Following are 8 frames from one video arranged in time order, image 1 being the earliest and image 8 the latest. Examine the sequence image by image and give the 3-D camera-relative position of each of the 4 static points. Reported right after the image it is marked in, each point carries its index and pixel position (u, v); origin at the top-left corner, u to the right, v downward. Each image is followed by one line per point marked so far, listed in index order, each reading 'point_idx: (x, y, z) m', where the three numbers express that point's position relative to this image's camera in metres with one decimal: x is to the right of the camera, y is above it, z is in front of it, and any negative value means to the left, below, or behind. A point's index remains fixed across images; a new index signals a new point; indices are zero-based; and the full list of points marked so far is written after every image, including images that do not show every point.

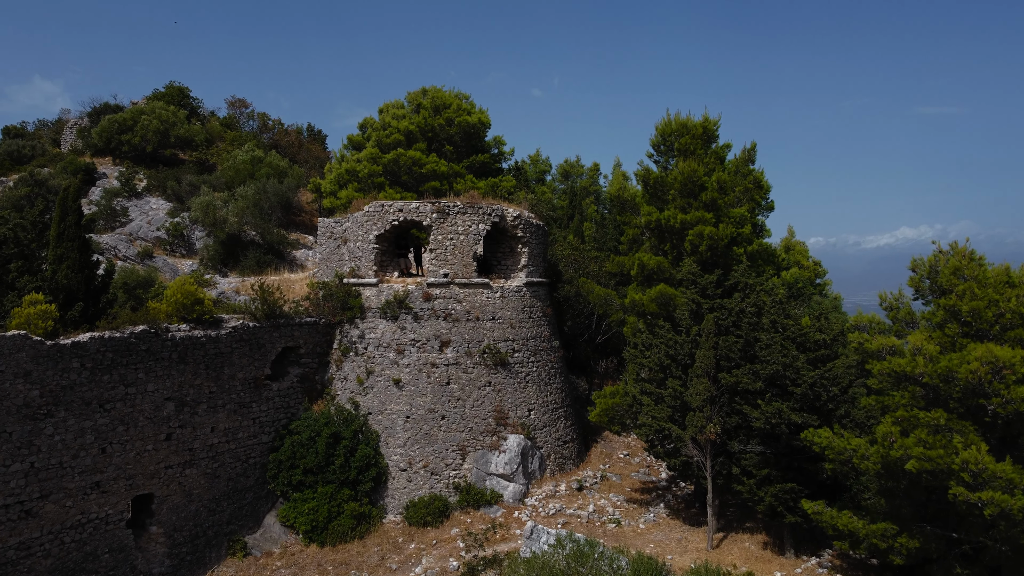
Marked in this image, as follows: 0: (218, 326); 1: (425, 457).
0: (-4.0, -0.5, +11.1) m
1: (-1.2, -2.4, +11.7) m
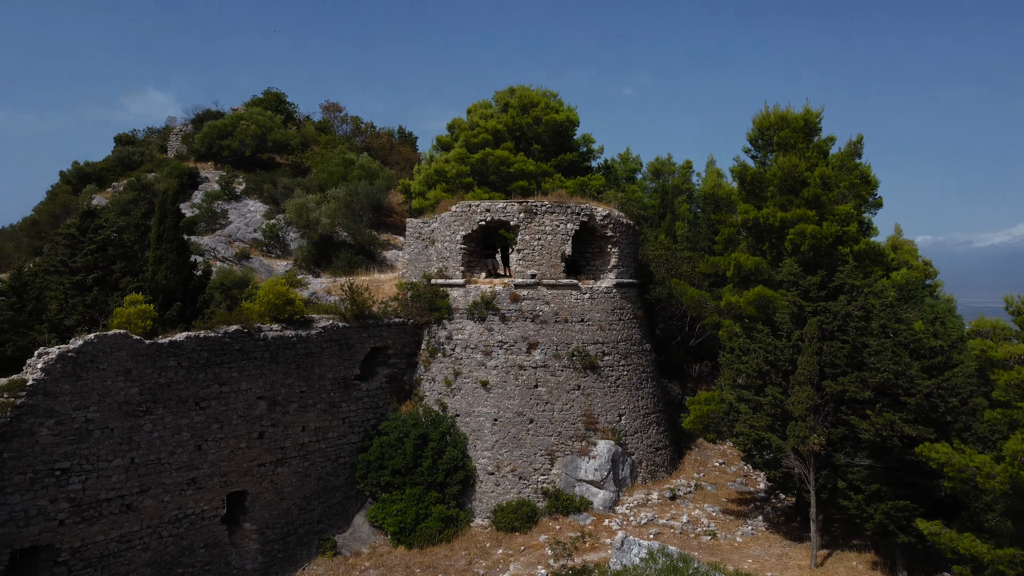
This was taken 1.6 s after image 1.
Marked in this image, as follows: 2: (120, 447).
0: (-2.8, -0.5, +11.2) m
1: (0.0, -2.4, +11.5) m
2: (-4.3, -1.8, +9.1) m
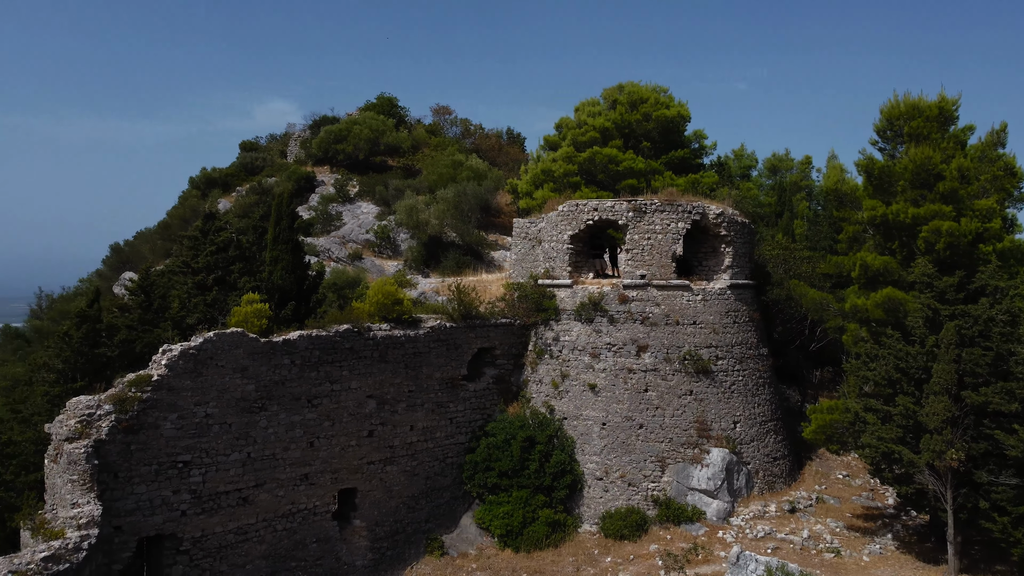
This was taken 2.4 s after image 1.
0: (-1.3, -0.5, +11.3) m
1: (+1.5, -2.4, +11.2) m
2: (-3.1, -1.8, +9.3) m
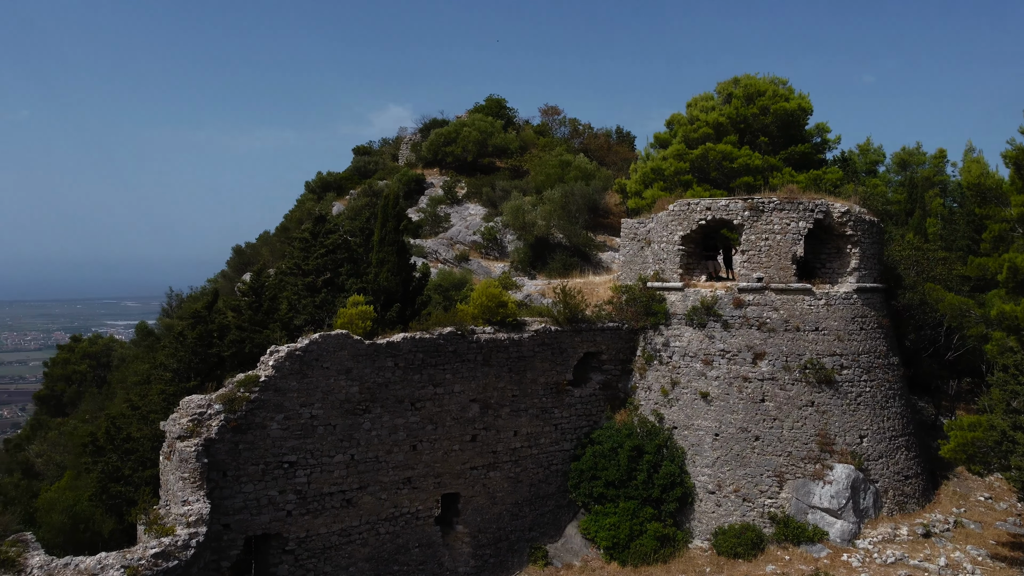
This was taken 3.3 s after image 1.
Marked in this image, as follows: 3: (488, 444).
0: (+0.1, -0.5, +11.0) m
1: (+2.9, -2.5, +10.6) m
2: (-2.0, -1.8, +9.3) m
3: (-0.3, -2.0, +10.6) m
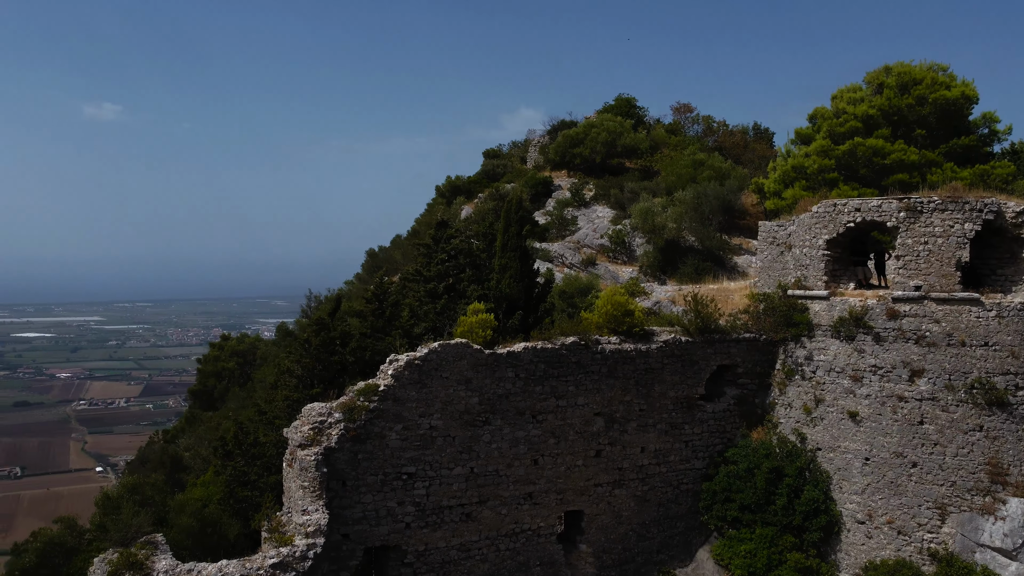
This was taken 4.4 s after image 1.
0: (+1.8, -0.6, +10.4) m
1: (+4.4, -2.6, +9.5) m
2: (-0.6, -1.9, +9.1) m
3: (+1.3, -2.1, +10.1) m
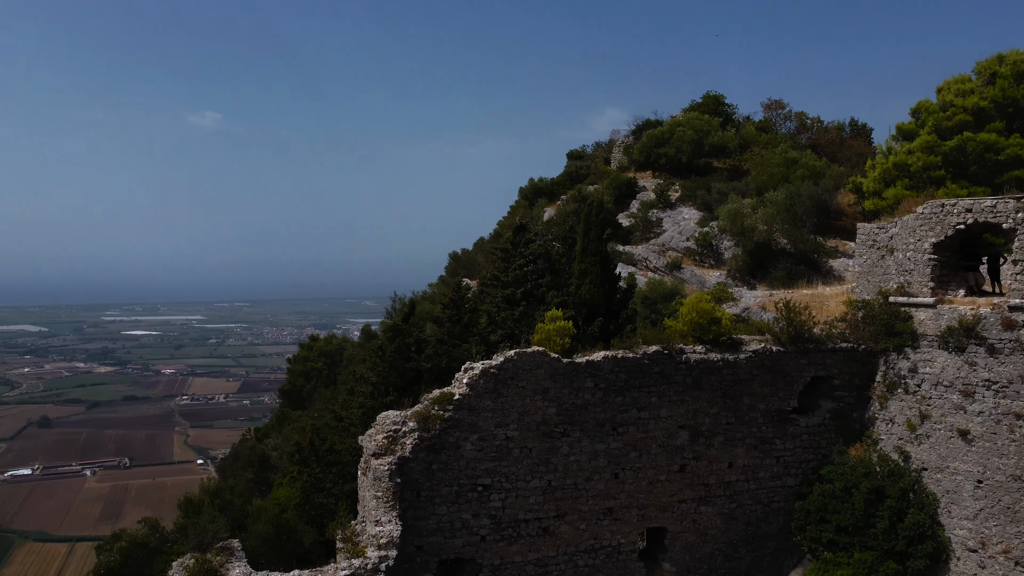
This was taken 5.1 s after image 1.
0: (+2.7, -0.7, +9.9) m
1: (+5.3, -2.7, +8.7) m
2: (+0.3, -1.9, +8.8) m
3: (+2.2, -2.2, +9.6) m
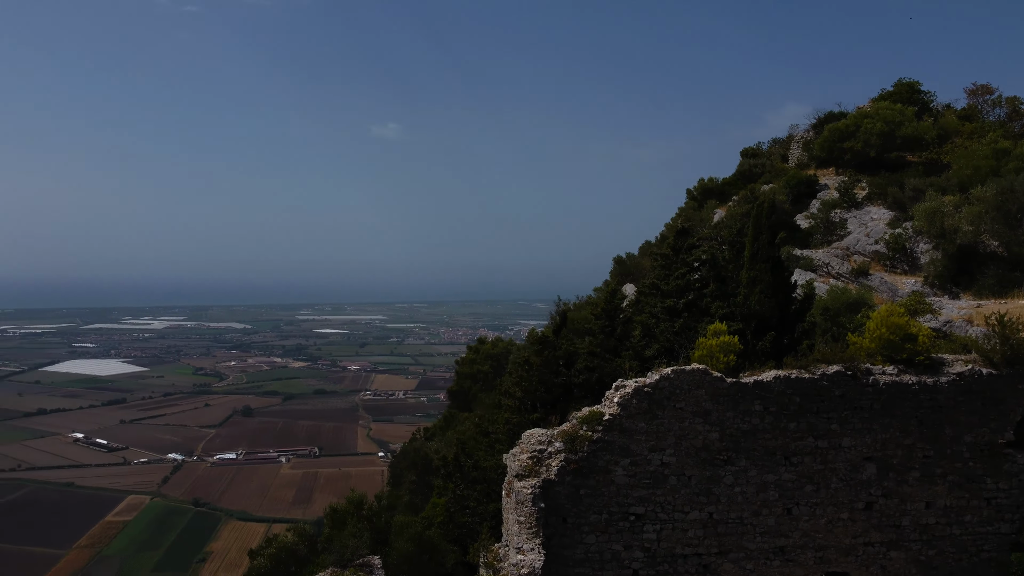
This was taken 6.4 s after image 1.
0: (+4.4, -0.8, +8.5) m
1: (+6.6, -2.8, +6.8) m
2: (+1.8, -2.0, +7.9) m
3: (+3.8, -2.3, +8.3) m
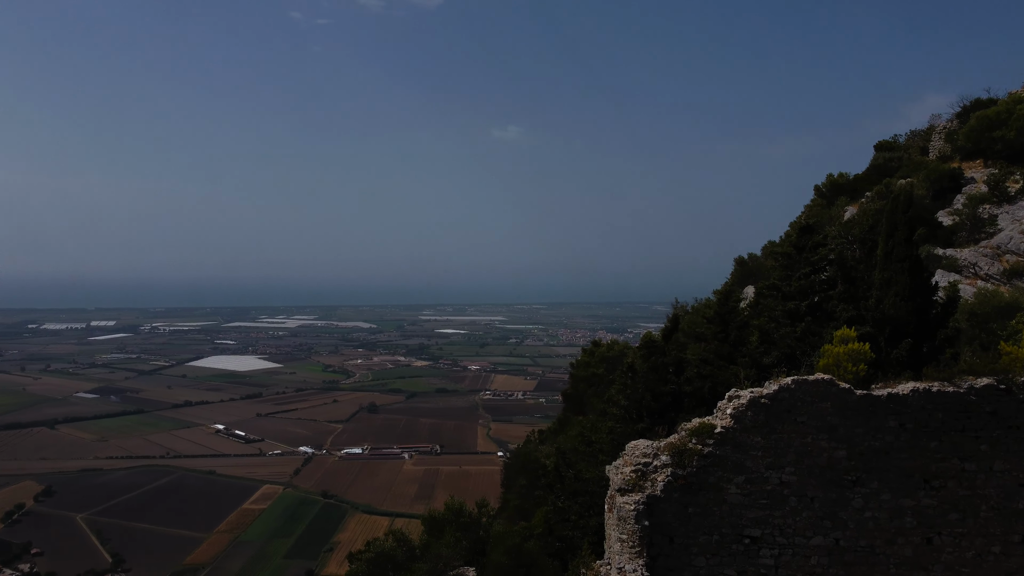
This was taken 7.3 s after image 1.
0: (+5.4, -0.9, +7.3) m
1: (+7.3, -2.8, +5.4) m
2: (+2.7, -2.1, +7.2) m
3: (+4.8, -2.3, +7.3) m
